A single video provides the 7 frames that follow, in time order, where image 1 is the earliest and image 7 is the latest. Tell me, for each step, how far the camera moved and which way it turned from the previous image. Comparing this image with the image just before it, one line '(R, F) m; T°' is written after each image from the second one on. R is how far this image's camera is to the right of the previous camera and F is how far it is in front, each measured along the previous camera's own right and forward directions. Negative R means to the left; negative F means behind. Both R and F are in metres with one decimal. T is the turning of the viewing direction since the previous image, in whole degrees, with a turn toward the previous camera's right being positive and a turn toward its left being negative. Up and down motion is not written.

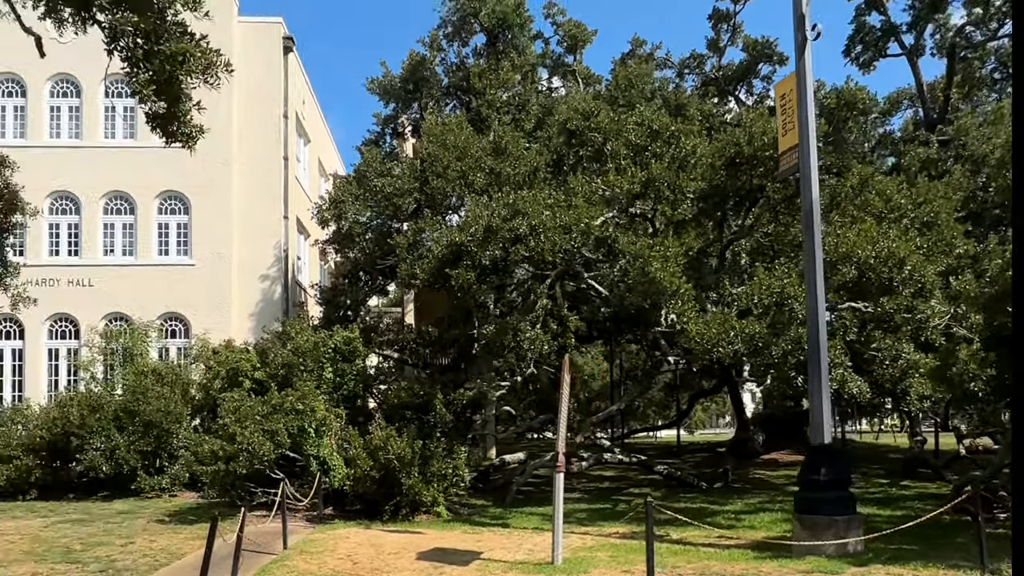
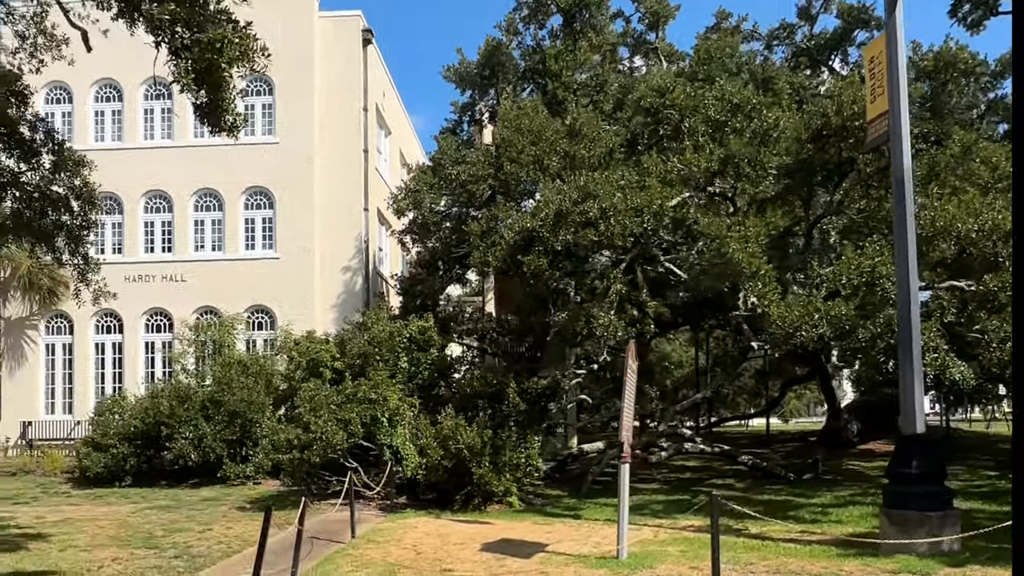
(+0.4, +0.4) m; -7°
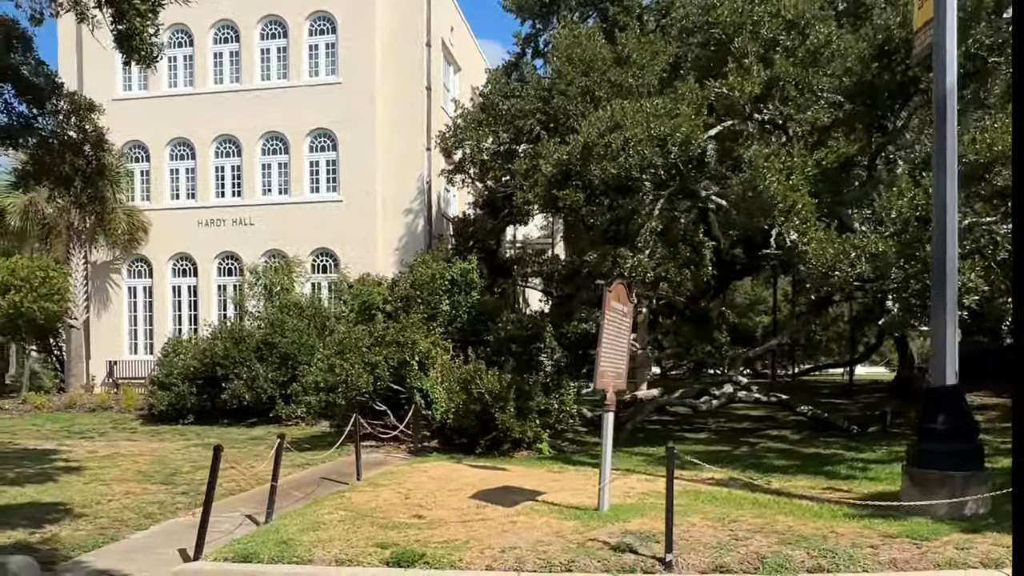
(+1.5, +0.6) m; -8°
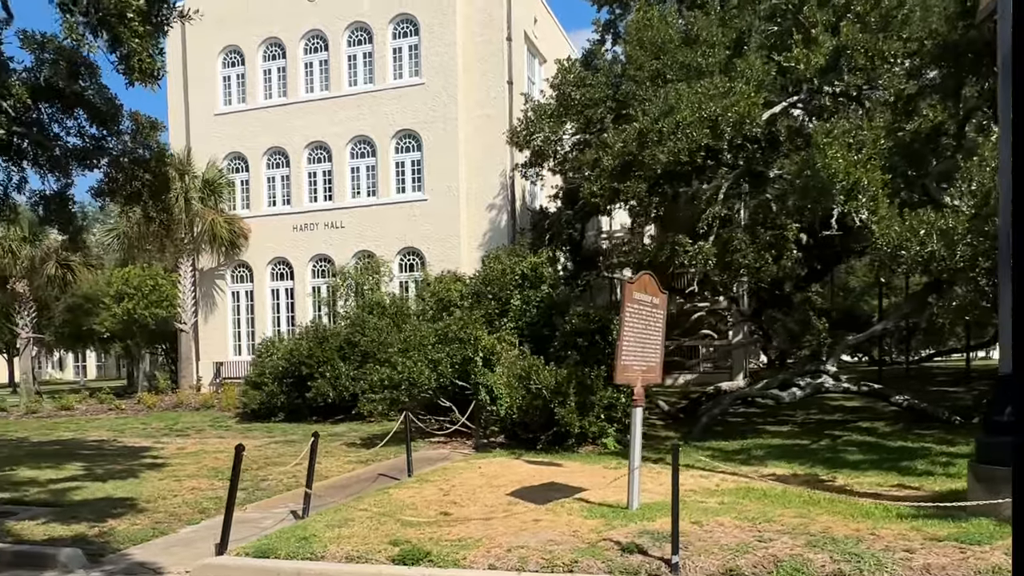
(+1.1, +0.2) m; -8°
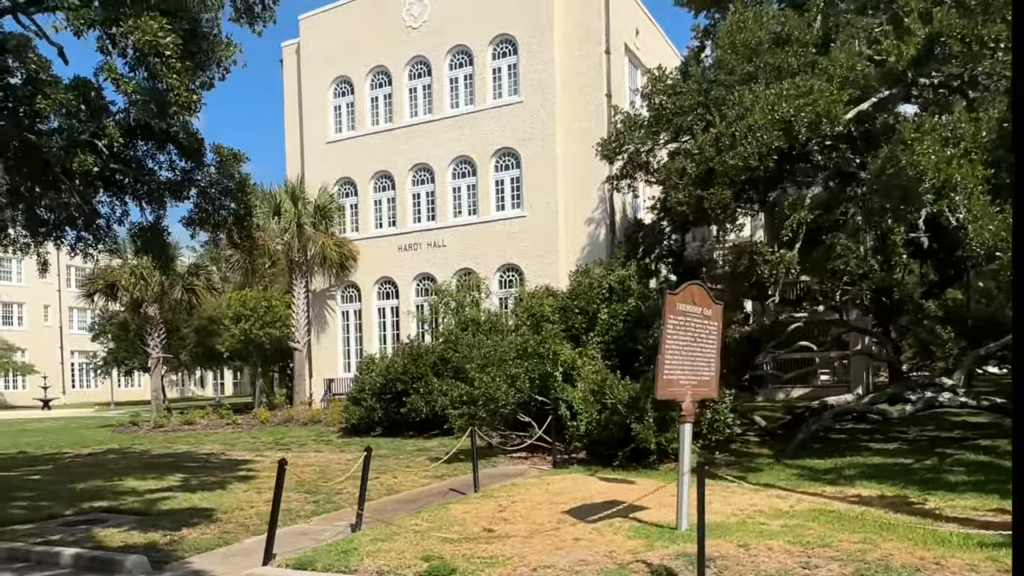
(+0.9, +0.2) m; -9°
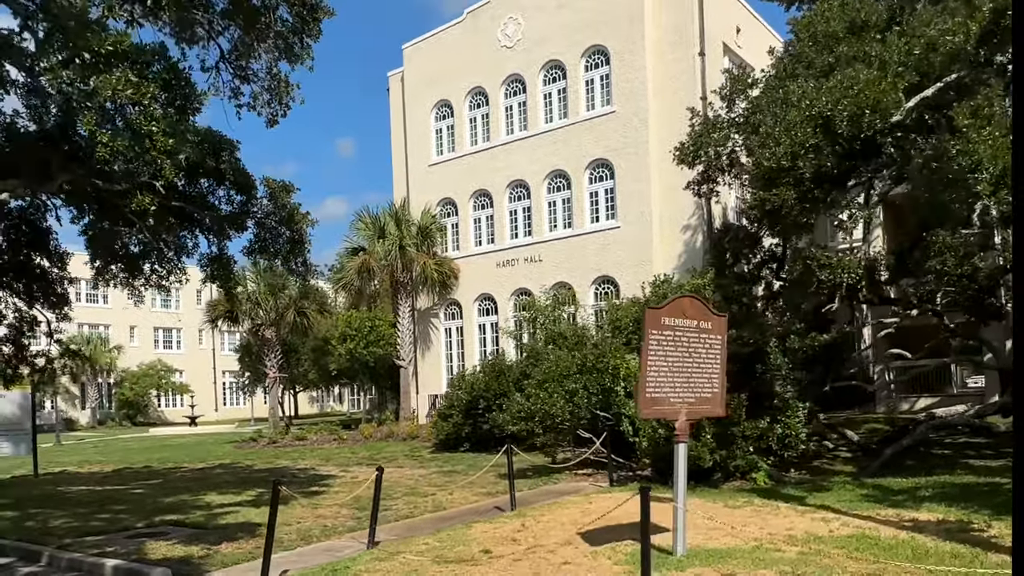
(+1.6, +0.3) m; -10°
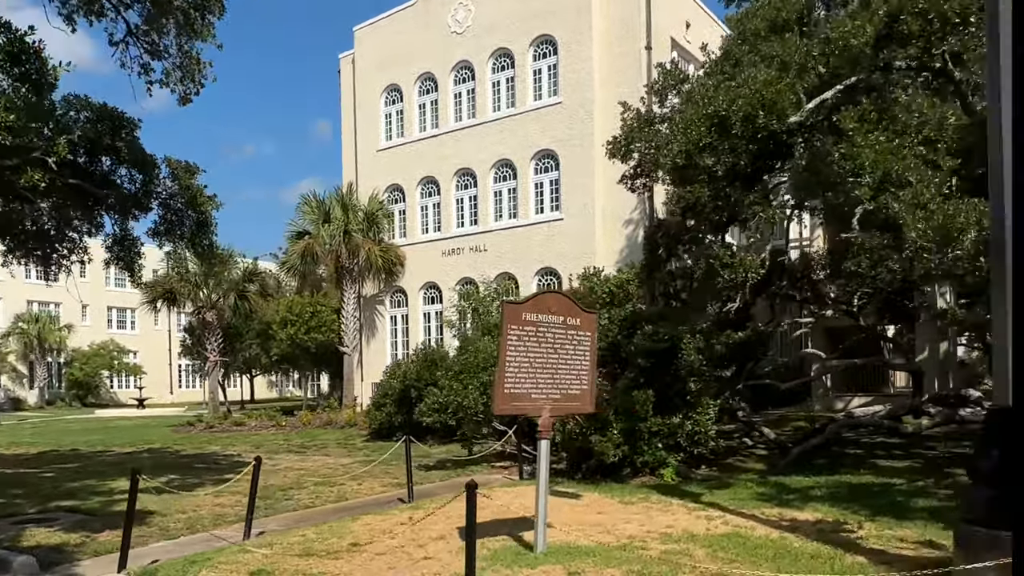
(+1.0, +0.1) m; +1°
